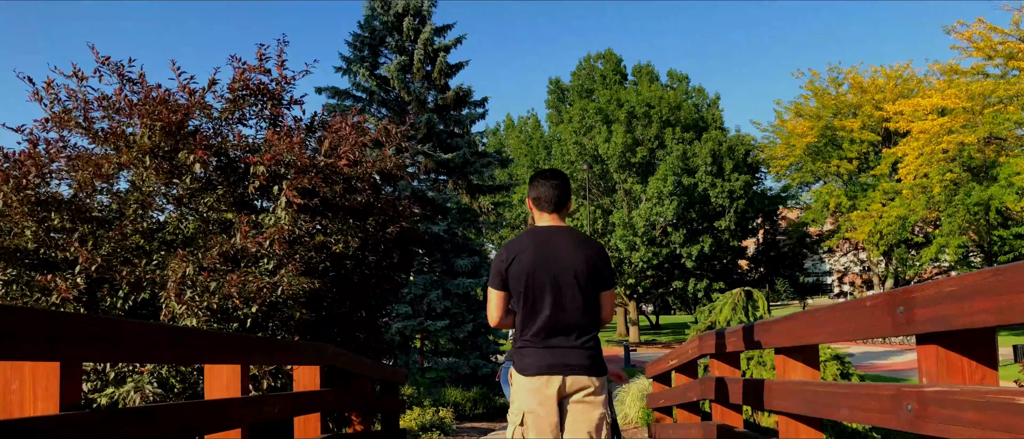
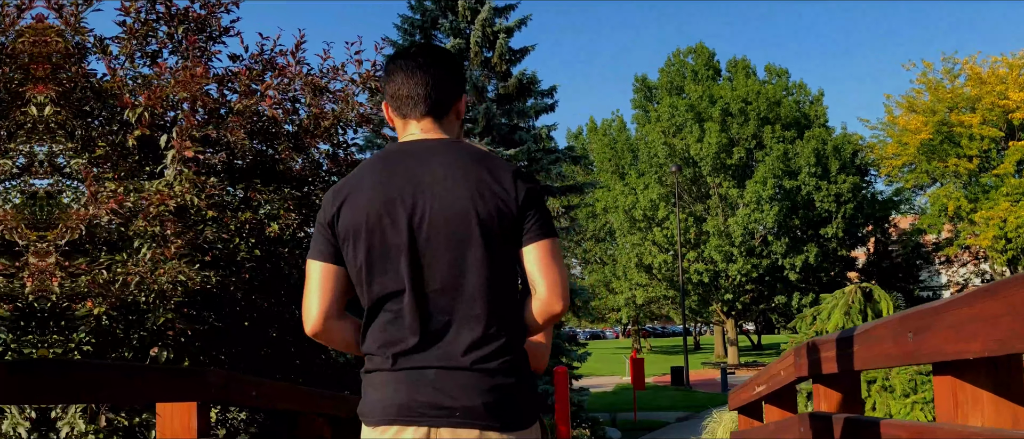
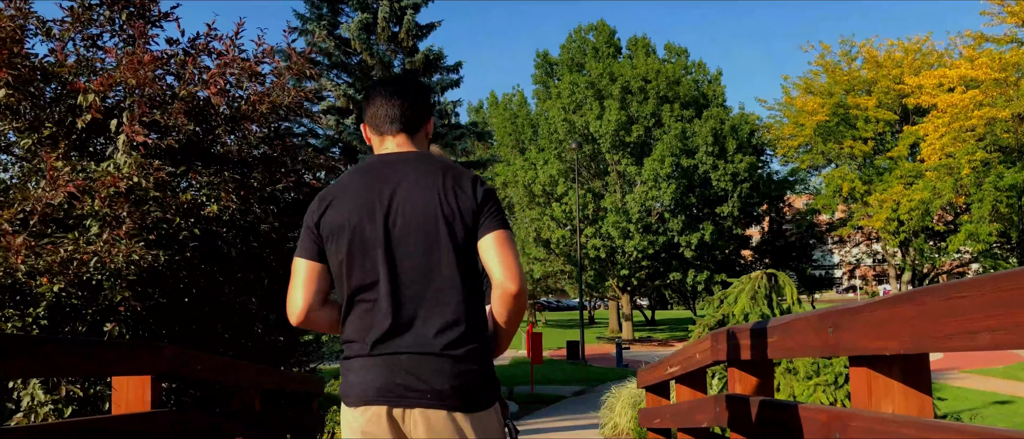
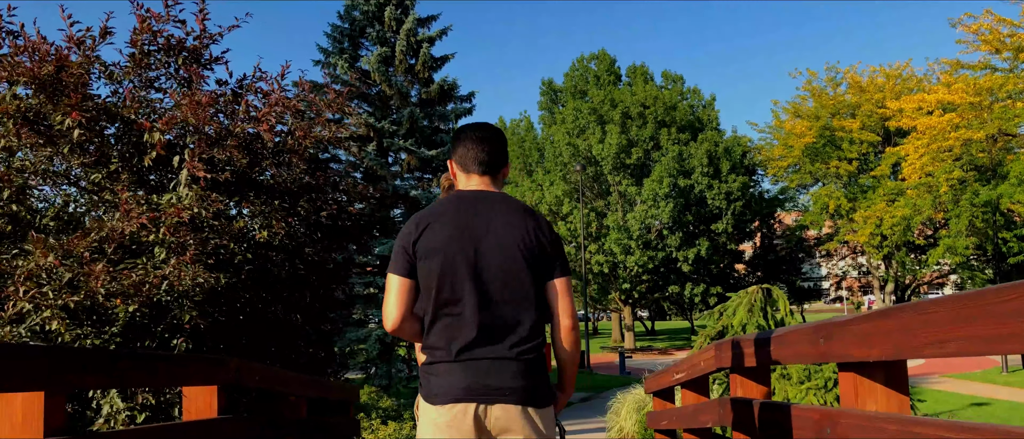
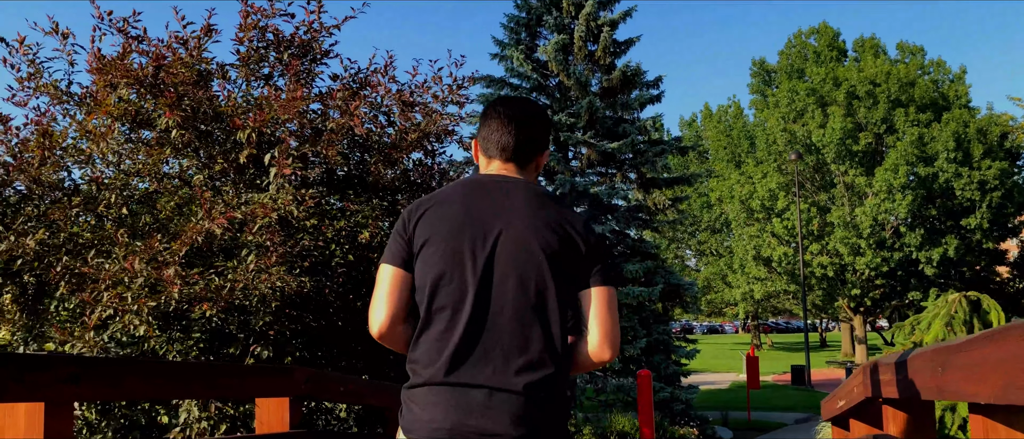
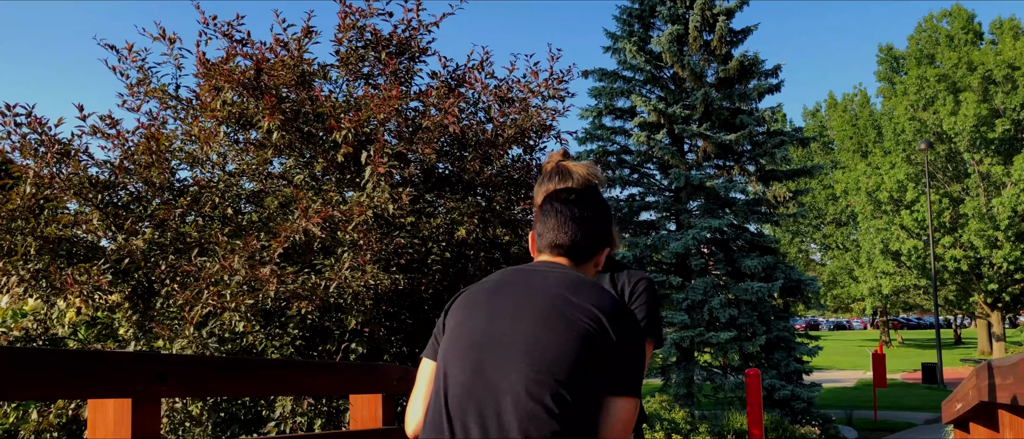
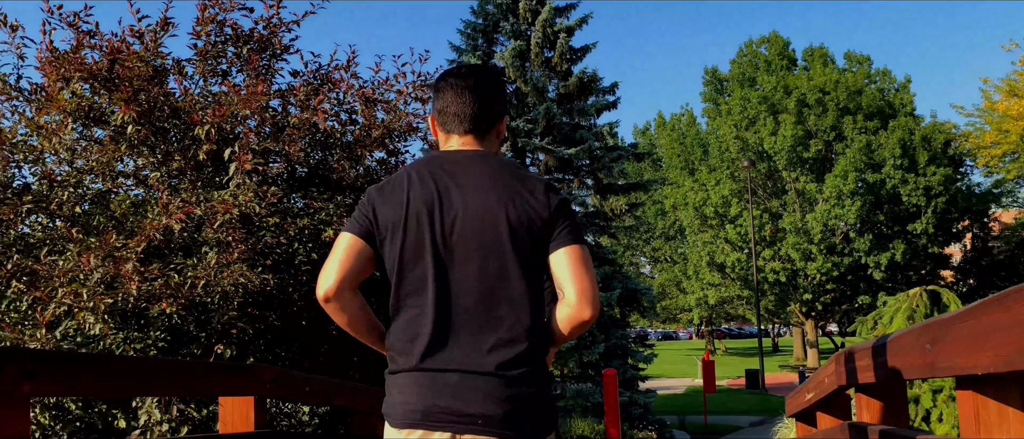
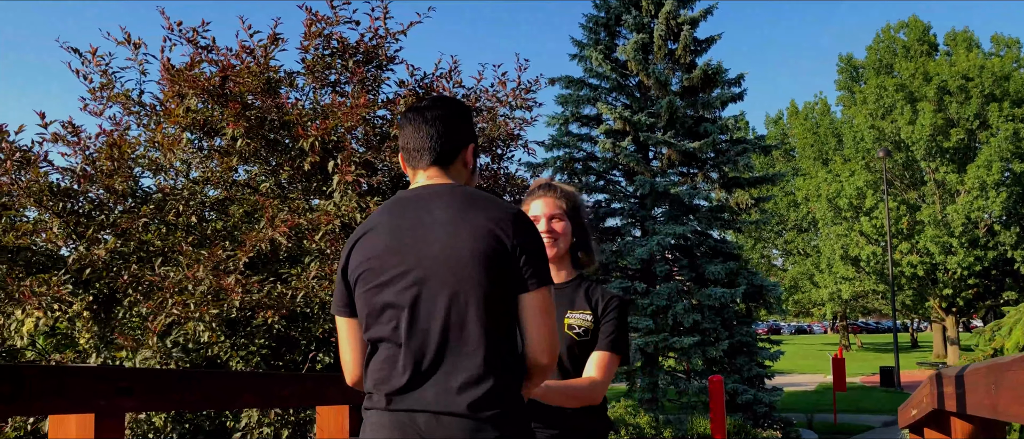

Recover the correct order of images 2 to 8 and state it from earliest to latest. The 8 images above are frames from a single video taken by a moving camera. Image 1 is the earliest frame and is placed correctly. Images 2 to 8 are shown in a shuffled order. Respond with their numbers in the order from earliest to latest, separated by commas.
4, 3, 2, 7, 5, 8, 6
